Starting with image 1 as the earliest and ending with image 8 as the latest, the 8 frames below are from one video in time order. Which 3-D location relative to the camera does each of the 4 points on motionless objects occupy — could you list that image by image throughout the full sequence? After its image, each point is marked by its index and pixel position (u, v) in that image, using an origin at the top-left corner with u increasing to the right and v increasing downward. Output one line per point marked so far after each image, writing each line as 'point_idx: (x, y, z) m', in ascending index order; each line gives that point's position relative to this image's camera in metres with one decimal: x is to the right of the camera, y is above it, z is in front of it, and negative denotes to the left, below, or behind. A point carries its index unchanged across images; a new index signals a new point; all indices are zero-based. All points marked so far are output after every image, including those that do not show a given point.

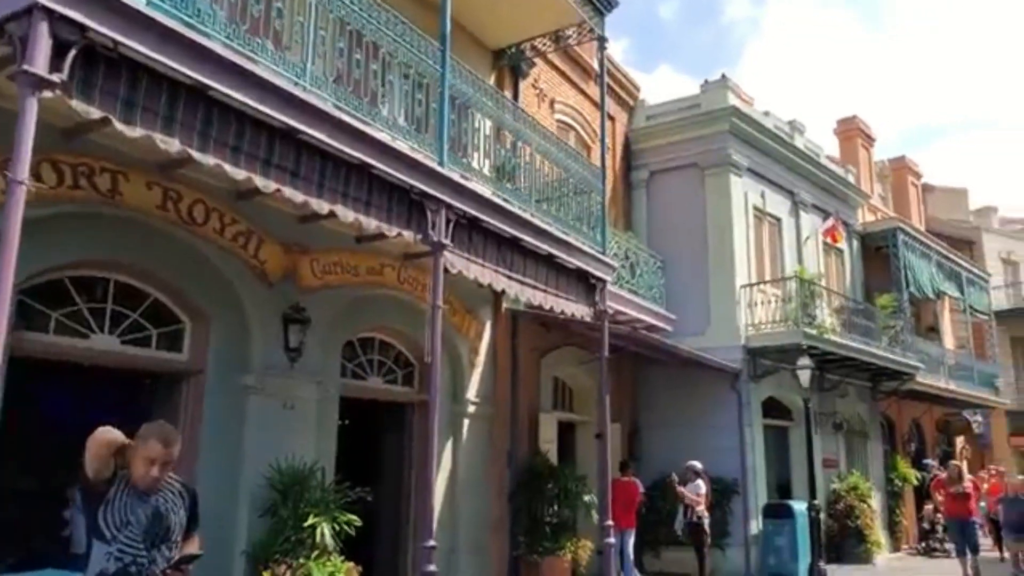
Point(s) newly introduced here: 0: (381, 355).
0: (-1.6, -0.8, +9.7) m
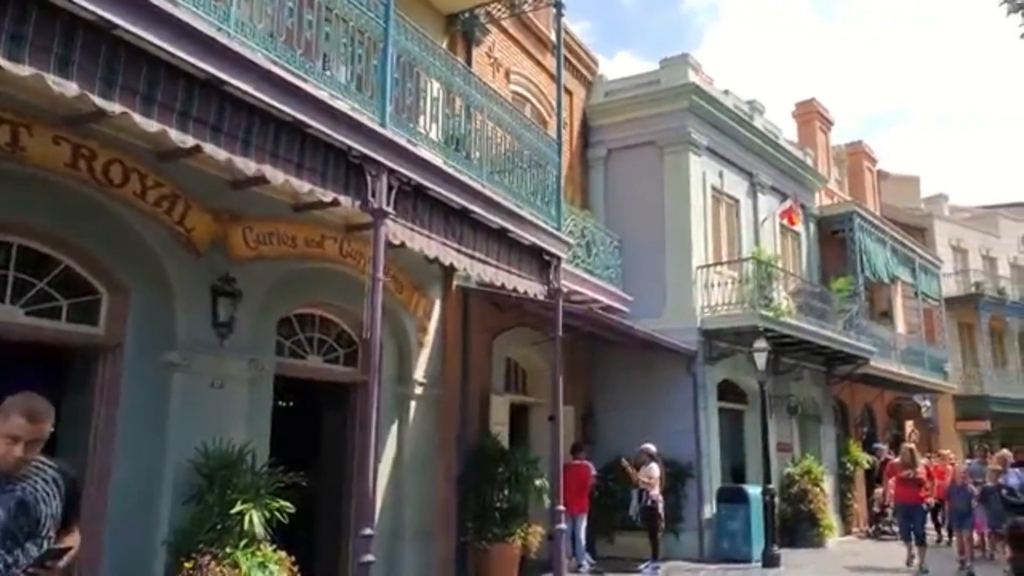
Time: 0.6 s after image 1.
0: (-2.3, -0.5, +9.2) m
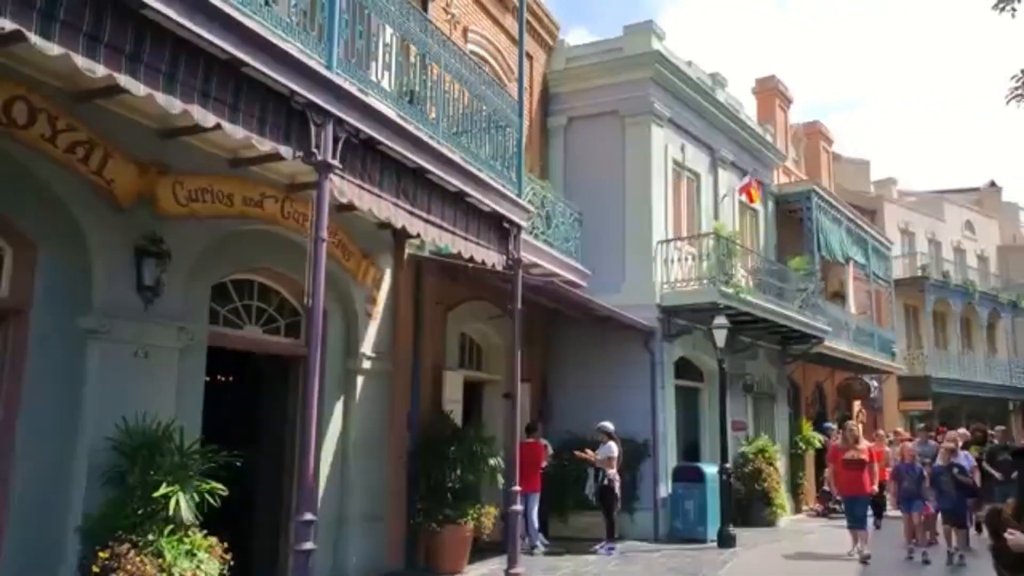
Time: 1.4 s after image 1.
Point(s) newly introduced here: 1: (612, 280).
0: (-2.7, -0.1, +8.5) m
1: (+1.8, +0.1, +14.2) m
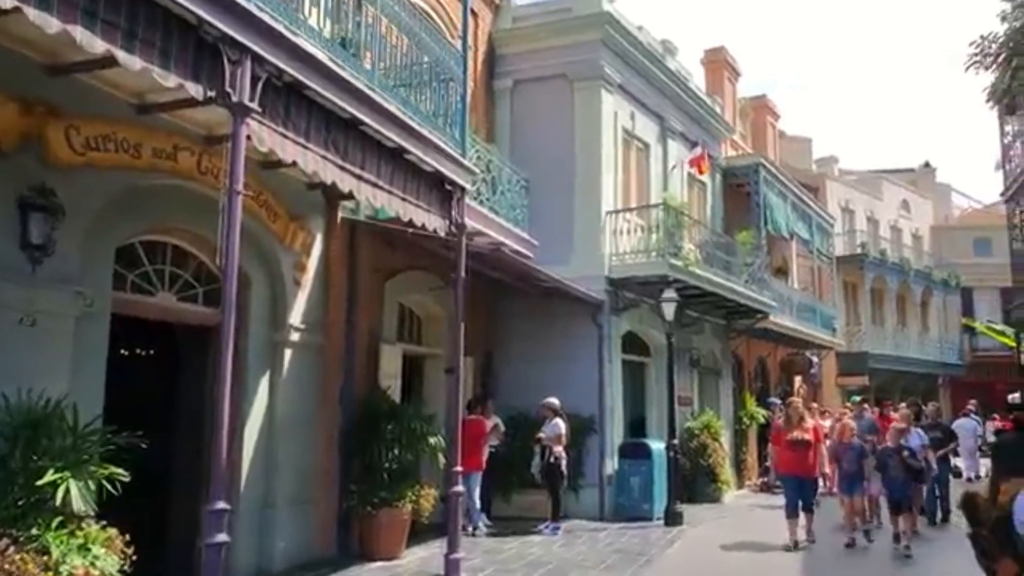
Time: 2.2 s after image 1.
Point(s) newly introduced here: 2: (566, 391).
0: (-3.3, +0.2, +7.7) m
1: (+0.8, +0.6, +13.7) m
2: (+0.9, -1.8, +13.4) m
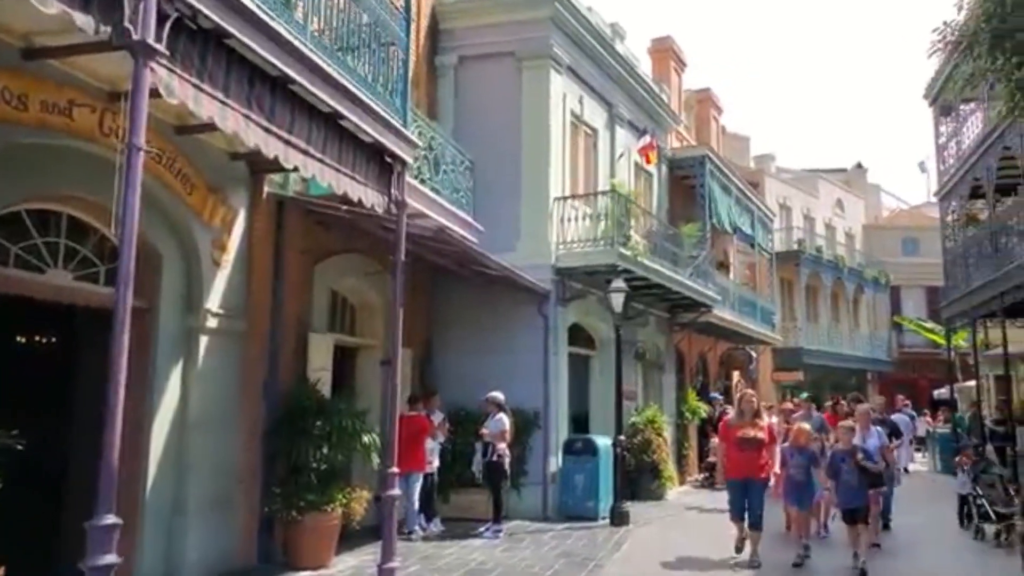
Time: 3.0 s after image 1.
0: (-3.8, +0.4, +6.7) m
1: (-0.2, +0.8, +13.0) m
2: (0.0, -1.6, +12.7) m
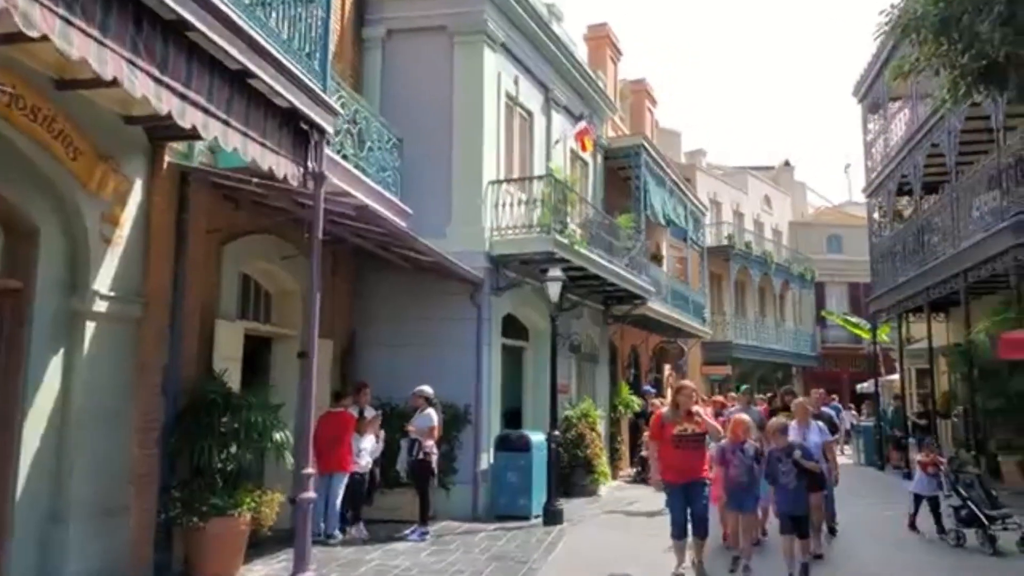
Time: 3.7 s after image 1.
0: (-4.3, +0.6, +5.7) m
1: (-1.2, +1.0, +12.3) m
2: (-1.1, -1.4, +12.1) m
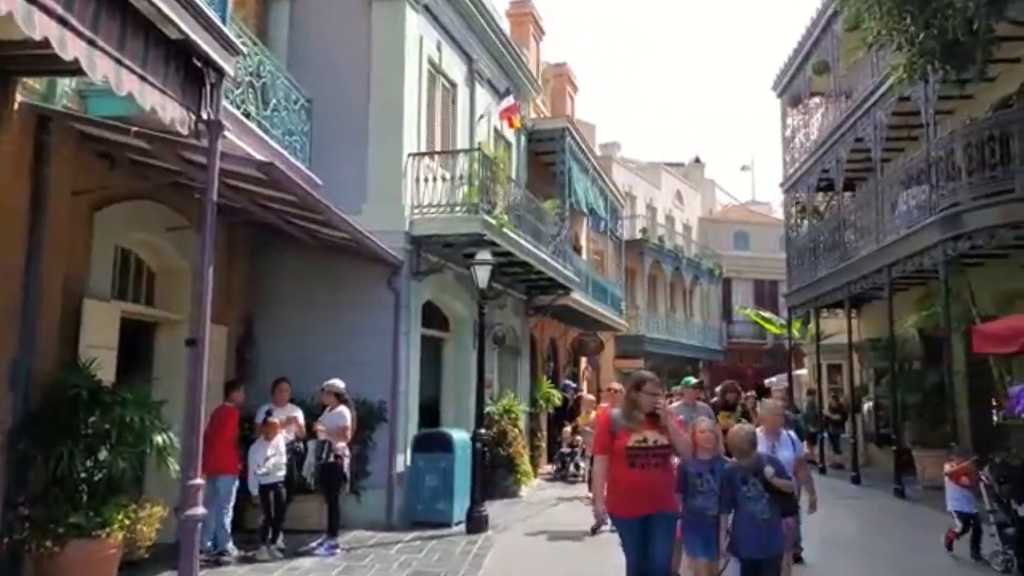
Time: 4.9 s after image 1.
0: (-4.6, +0.8, +4.1) m
1: (-2.3, +1.3, +11.1) m
2: (-2.2, -1.1, +10.9) m
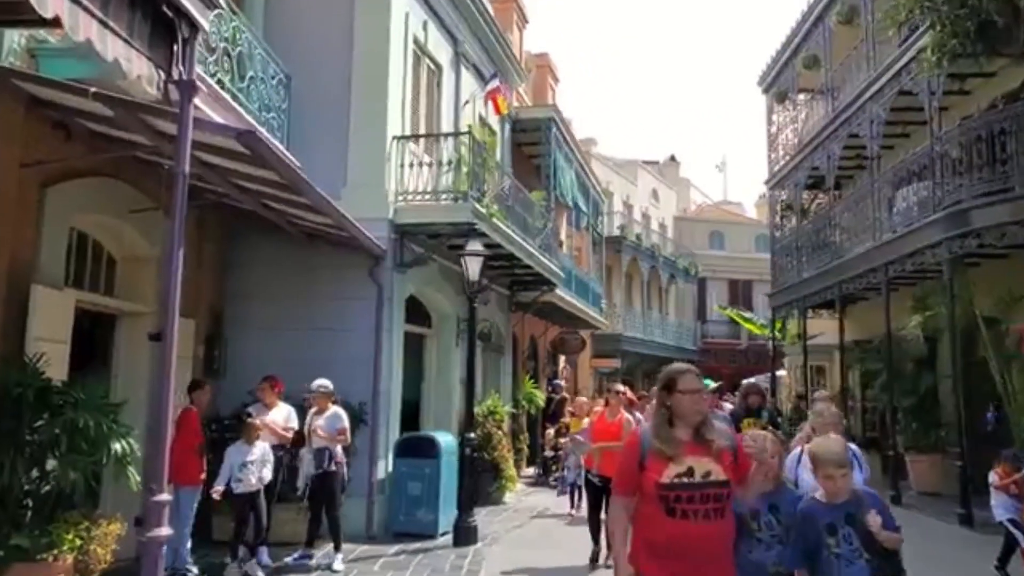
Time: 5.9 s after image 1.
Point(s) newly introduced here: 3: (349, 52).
0: (-4.4, +1.0, +3.2) m
1: (-2.4, +1.4, +10.3) m
2: (-2.4, -1.0, +10.1) m
3: (-2.1, +3.2, +10.4) m
